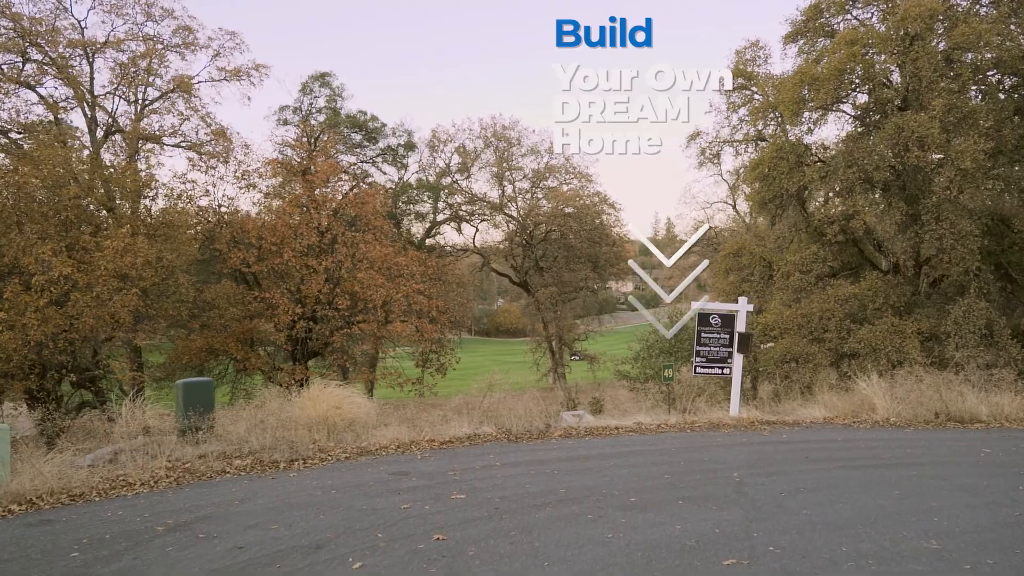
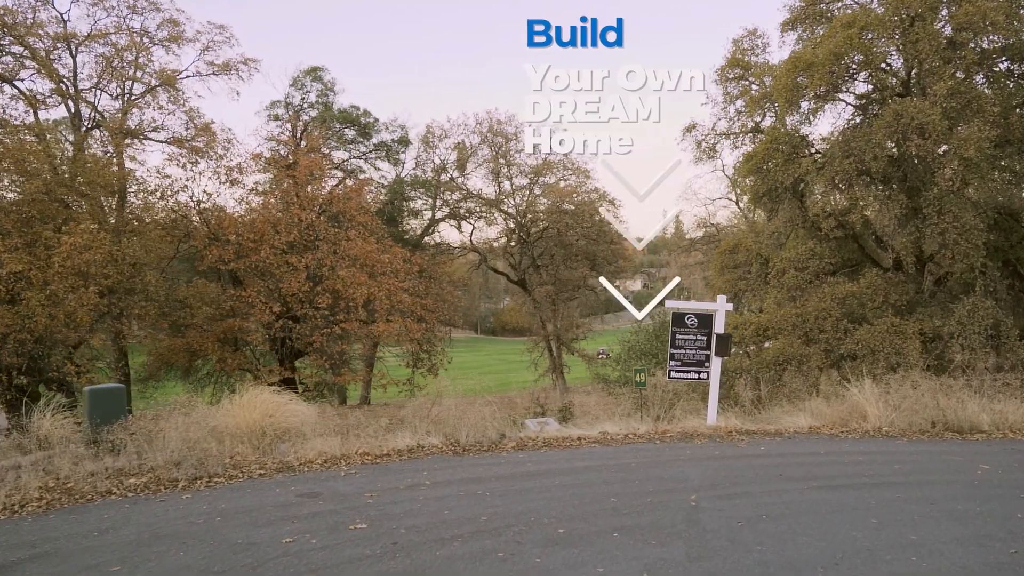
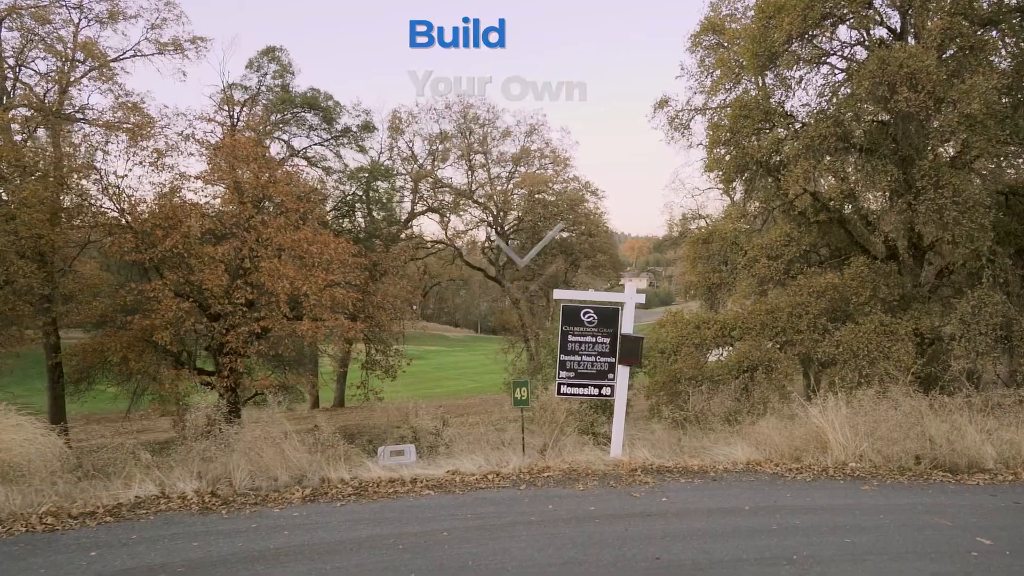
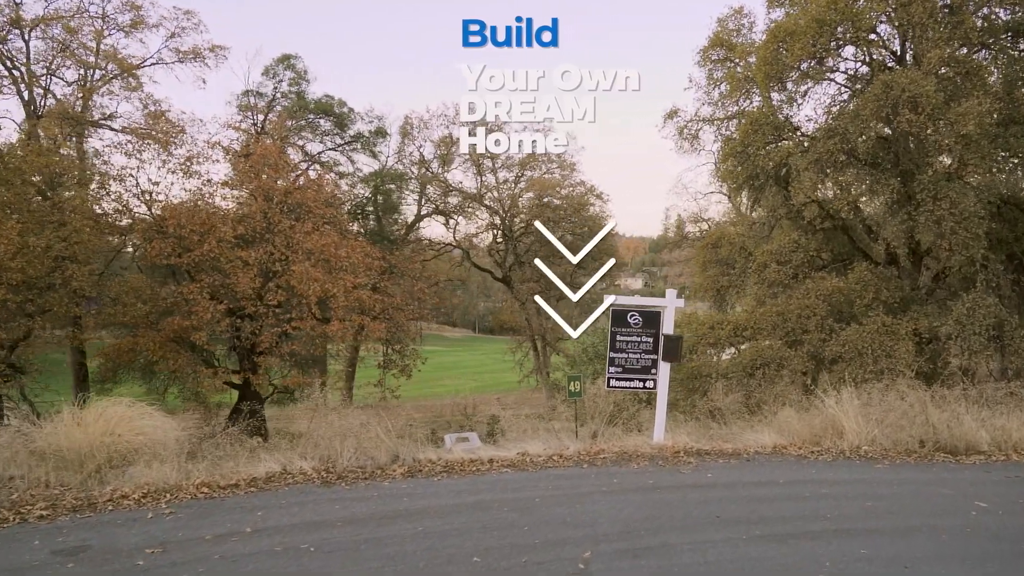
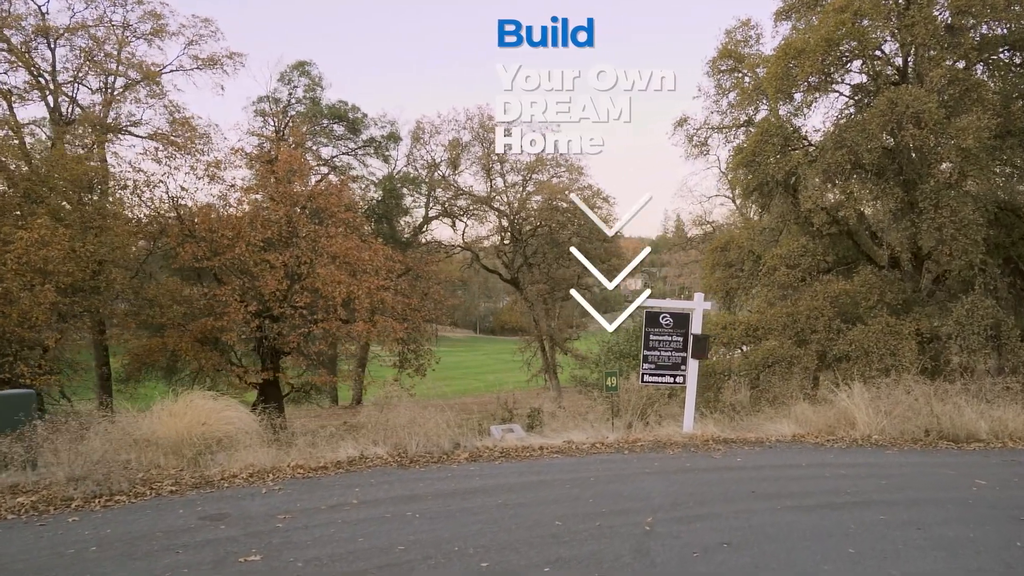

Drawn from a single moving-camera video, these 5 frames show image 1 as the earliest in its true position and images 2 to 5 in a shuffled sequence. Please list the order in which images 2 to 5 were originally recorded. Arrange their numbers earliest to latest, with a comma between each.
2, 5, 4, 3
